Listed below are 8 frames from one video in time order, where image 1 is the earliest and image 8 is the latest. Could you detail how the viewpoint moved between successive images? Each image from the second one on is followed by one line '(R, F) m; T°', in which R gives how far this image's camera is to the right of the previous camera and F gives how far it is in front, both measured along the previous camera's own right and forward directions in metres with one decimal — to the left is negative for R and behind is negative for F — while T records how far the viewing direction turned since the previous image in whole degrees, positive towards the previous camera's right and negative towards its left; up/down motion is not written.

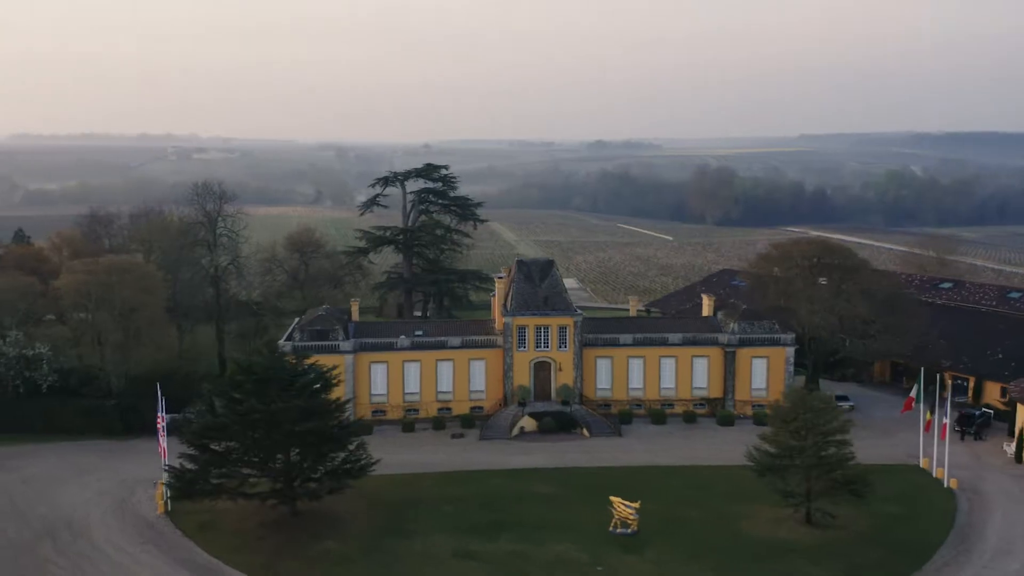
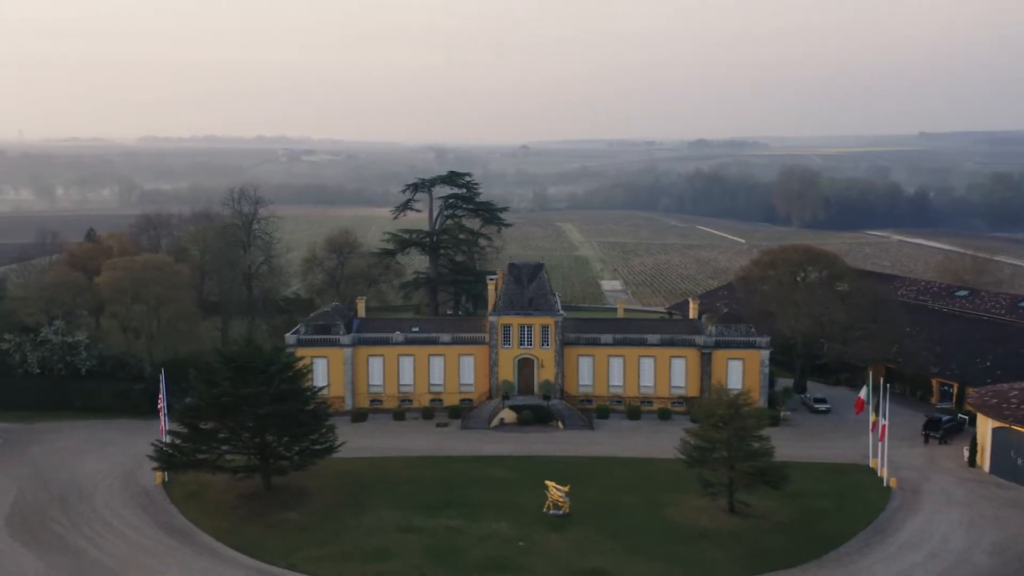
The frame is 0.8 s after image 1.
(+4.4, -2.2) m; -6°
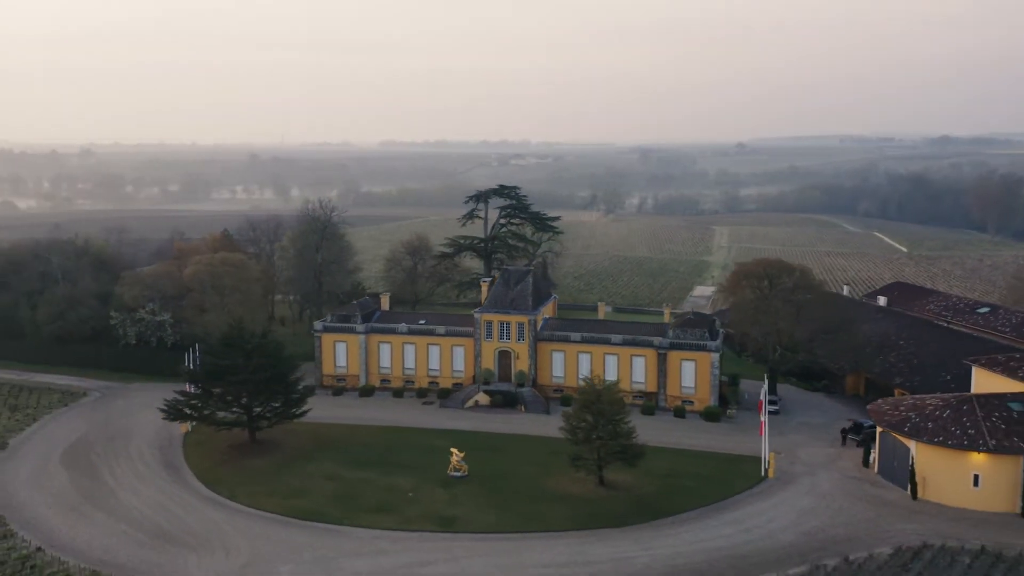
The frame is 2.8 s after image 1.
(+10.3, -4.5) m; -13°
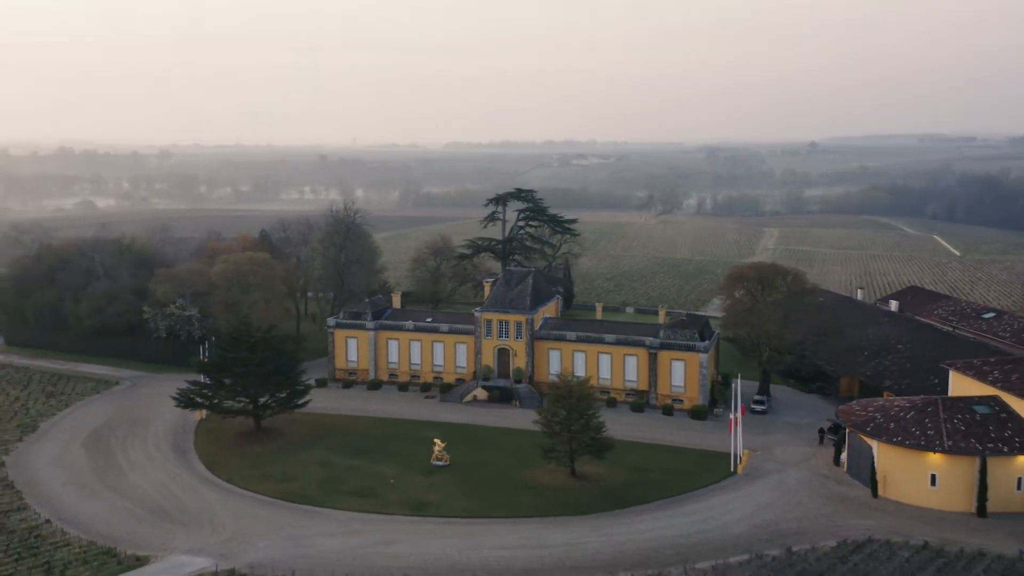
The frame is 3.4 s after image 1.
(+3.1, -1.7) m; -4°
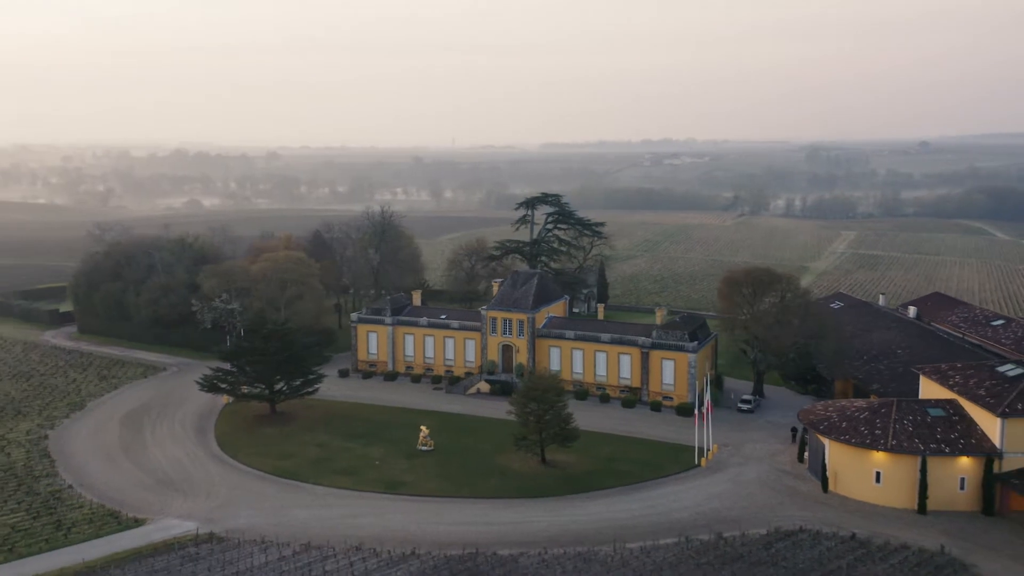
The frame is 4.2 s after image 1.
(+4.6, -2.4) m; -6°
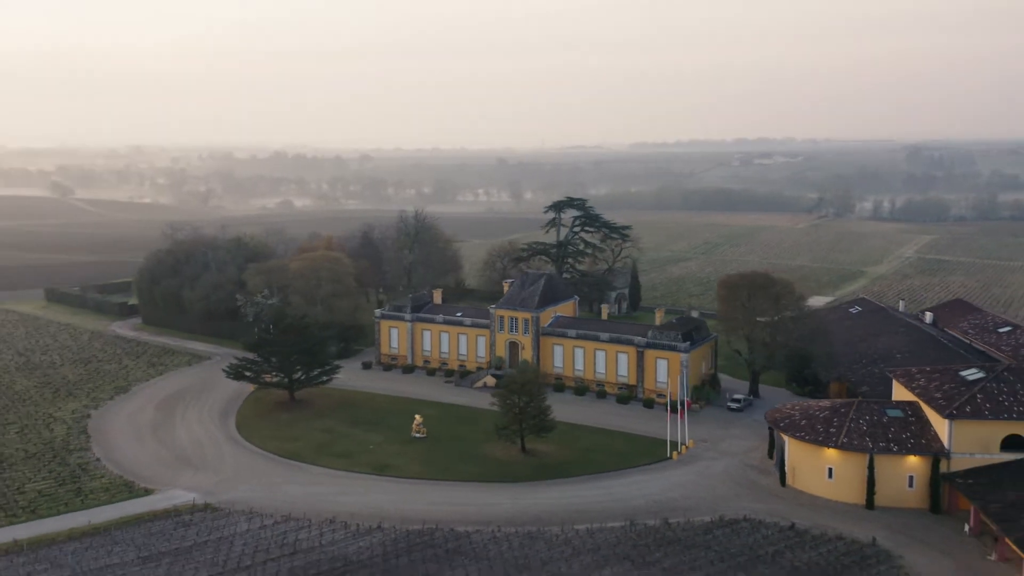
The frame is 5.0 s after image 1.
(+4.3, -2.3) m; -6°
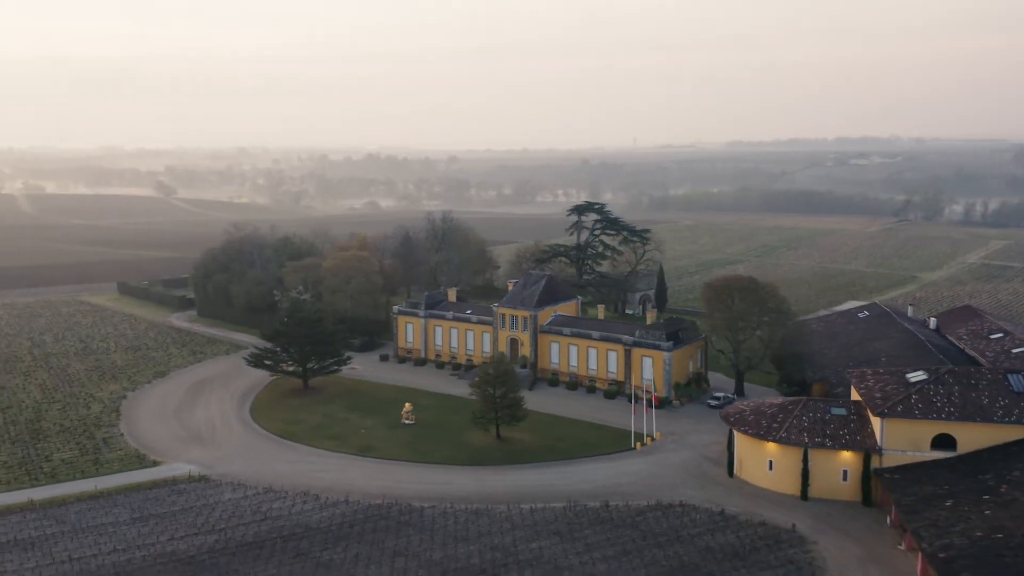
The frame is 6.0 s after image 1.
(+5.0, -2.7) m; -6°
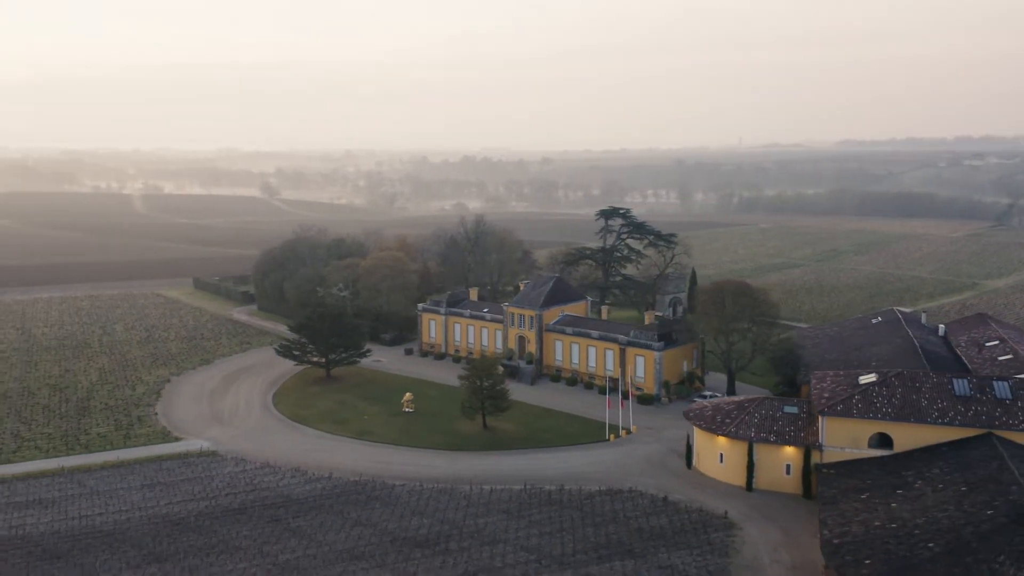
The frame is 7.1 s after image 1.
(+5.3, -2.9) m; -6°
